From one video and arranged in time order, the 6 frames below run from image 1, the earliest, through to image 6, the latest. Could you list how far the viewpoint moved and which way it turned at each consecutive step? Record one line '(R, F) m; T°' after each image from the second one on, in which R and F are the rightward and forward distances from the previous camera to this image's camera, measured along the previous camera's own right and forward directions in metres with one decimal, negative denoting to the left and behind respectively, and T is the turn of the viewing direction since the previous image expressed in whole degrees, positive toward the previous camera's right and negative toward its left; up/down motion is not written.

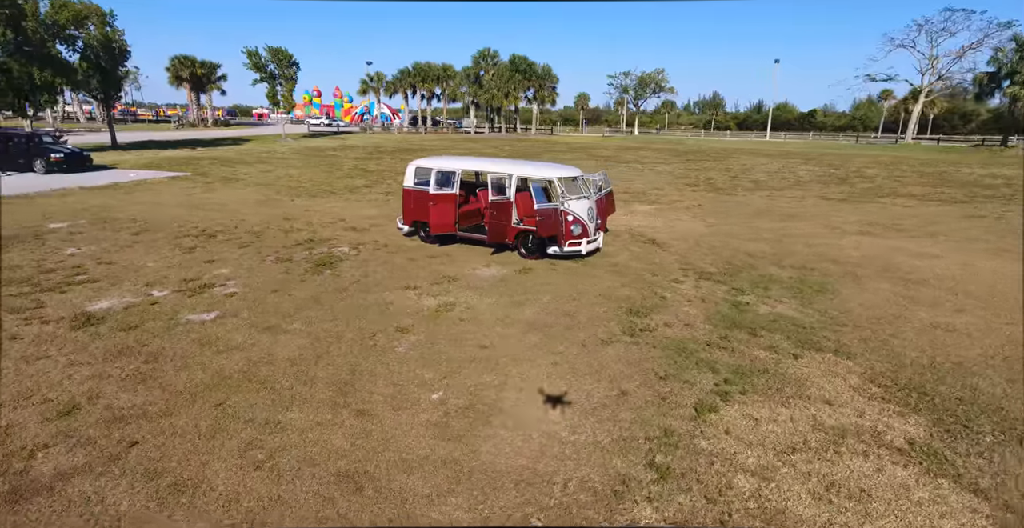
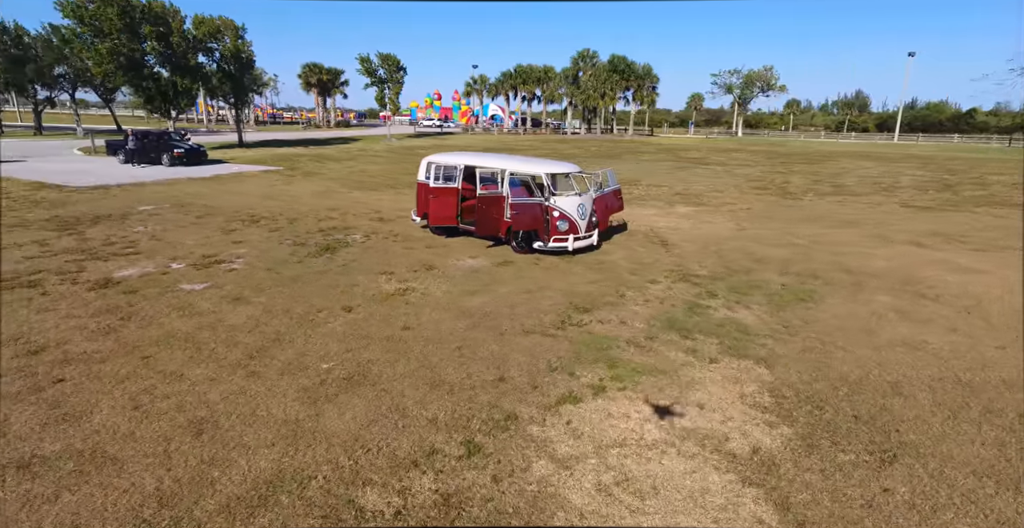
(+2.4, 0.0) m; -10°
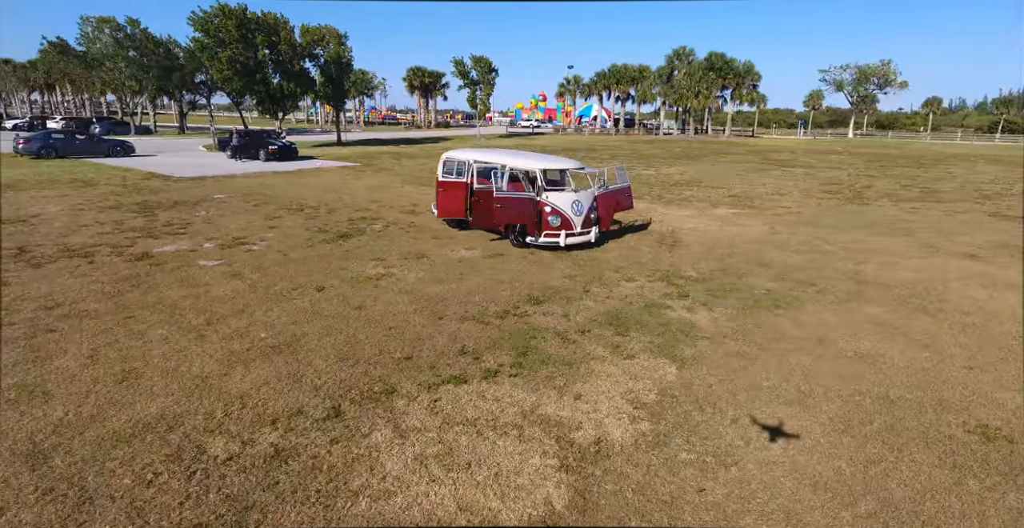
(+2.1, 0.0) m; -9°
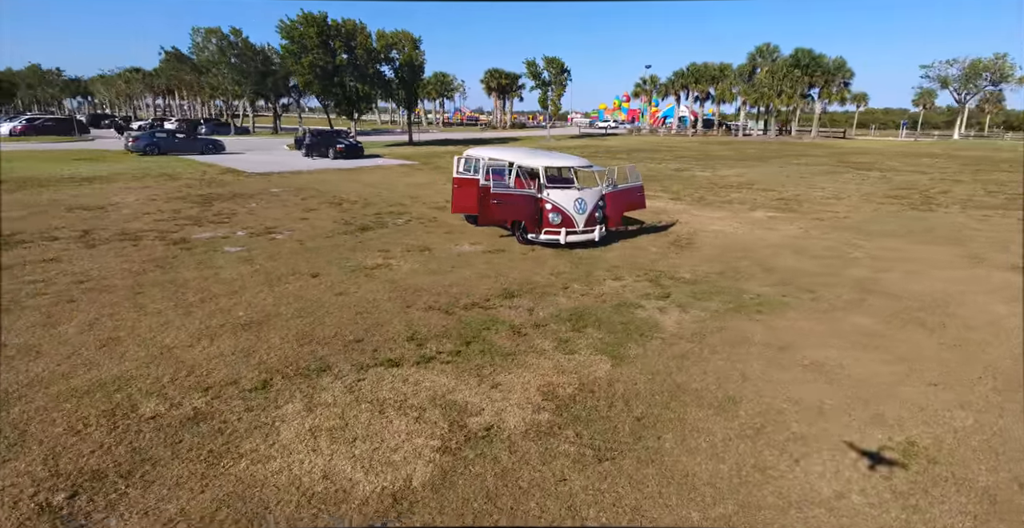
(+1.5, 0.0) m; -8°
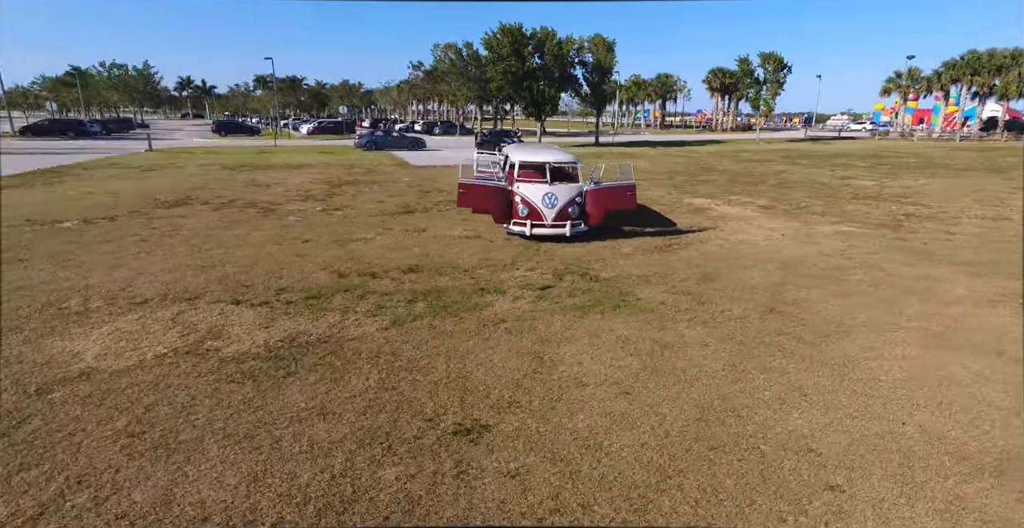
(+5.0, +0.4) m; -21°
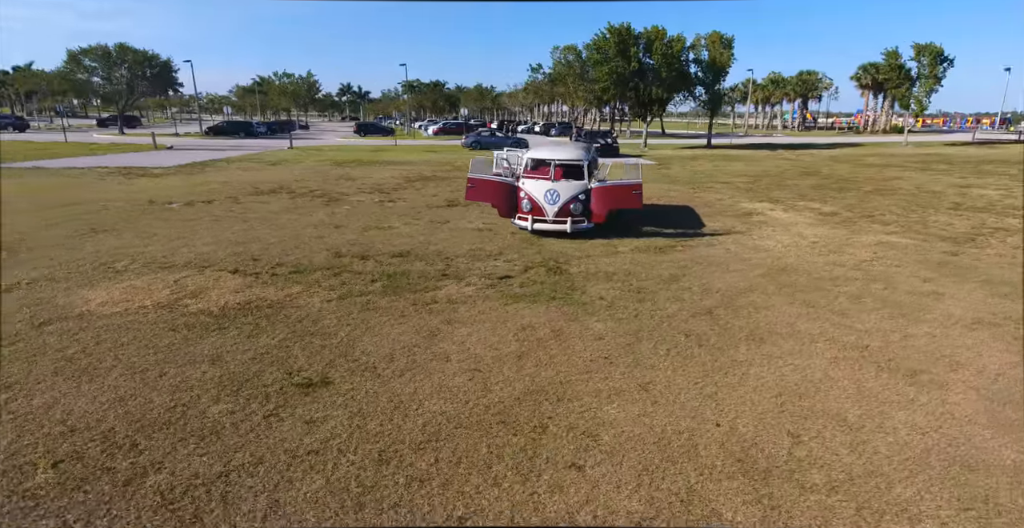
(+2.5, -0.1) m; -12°
